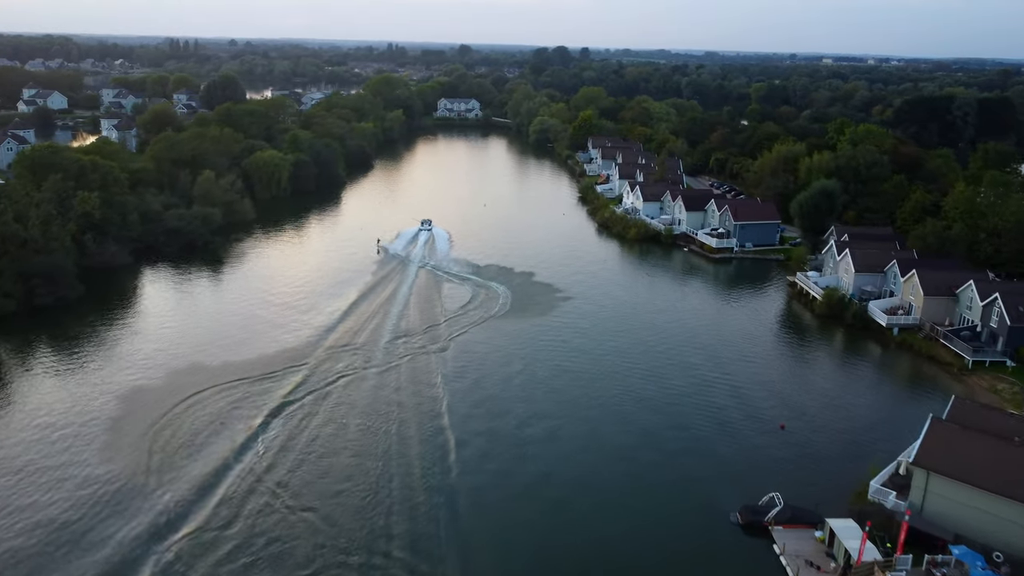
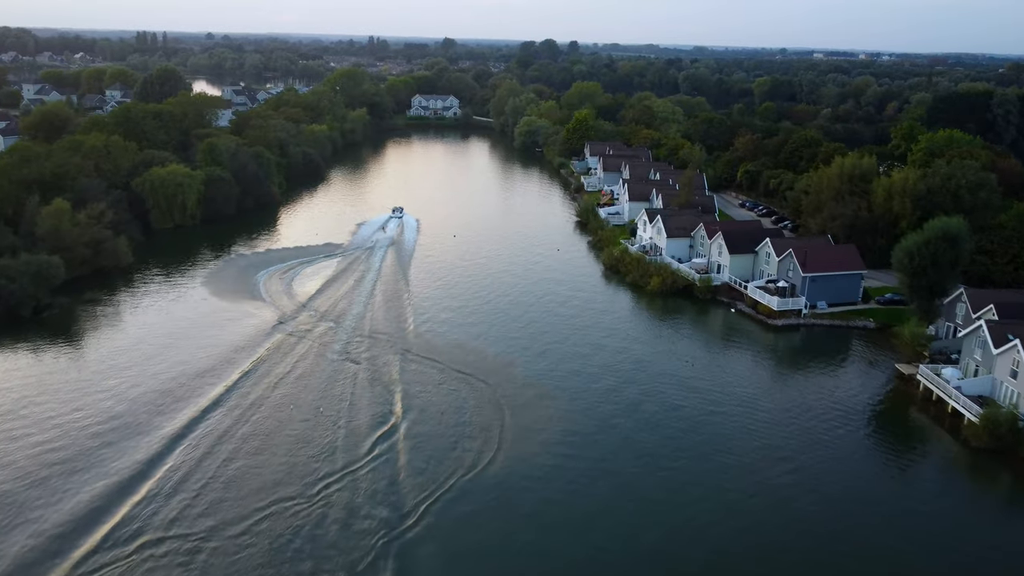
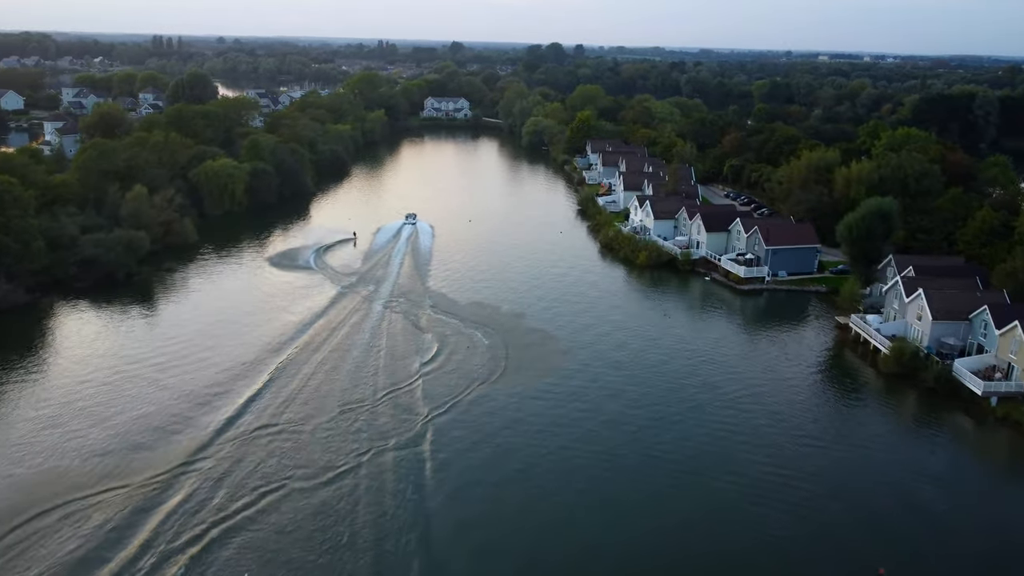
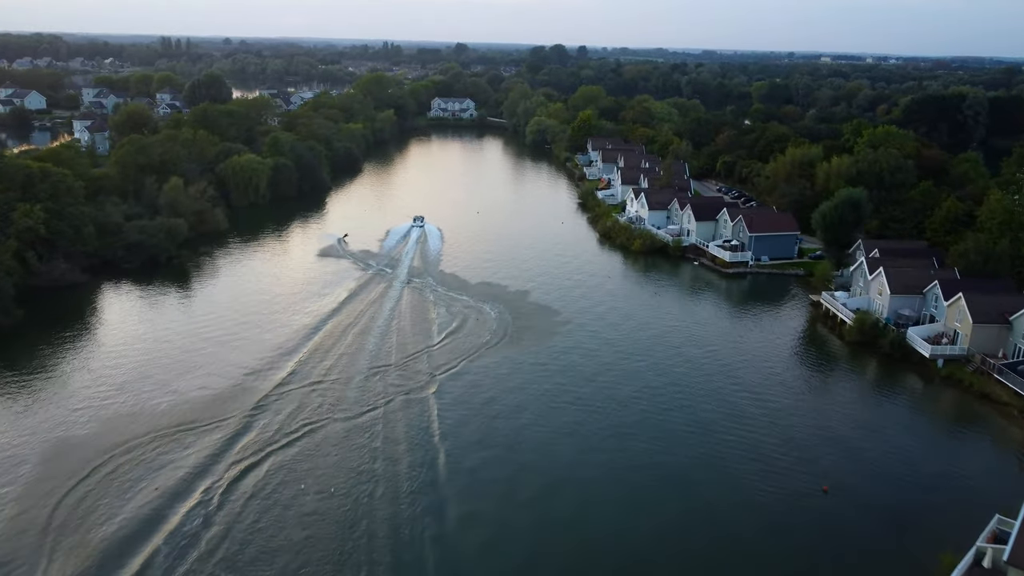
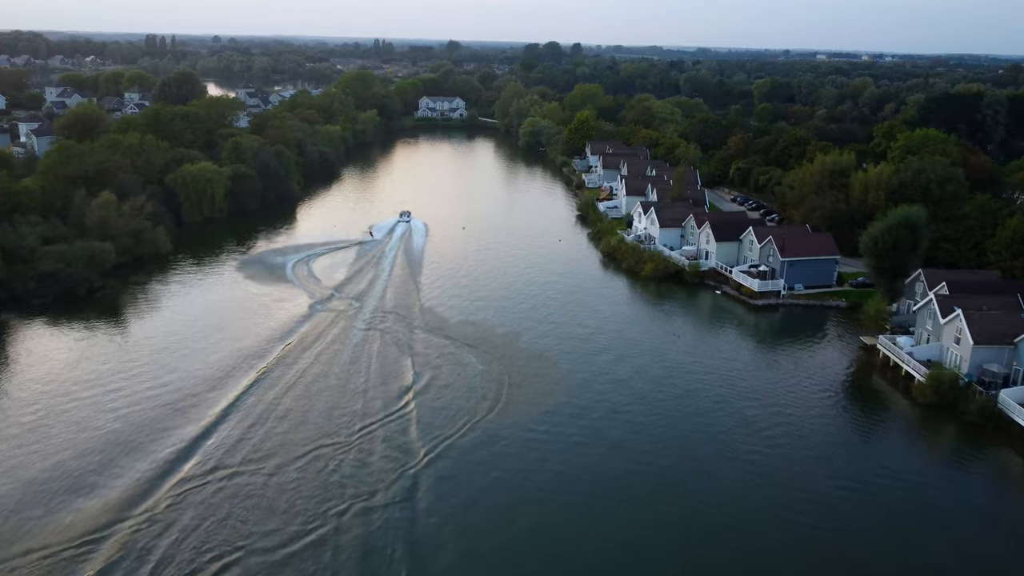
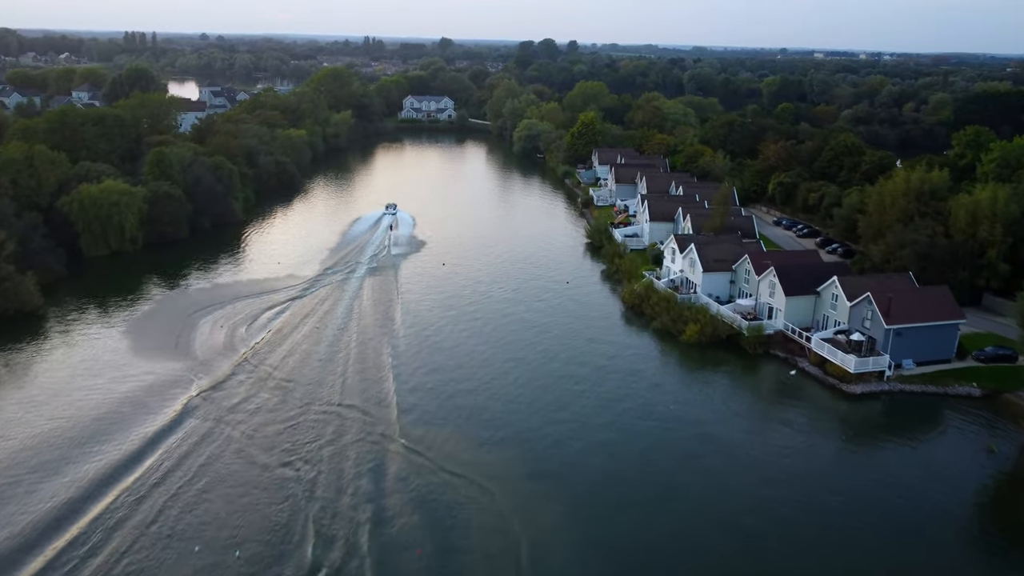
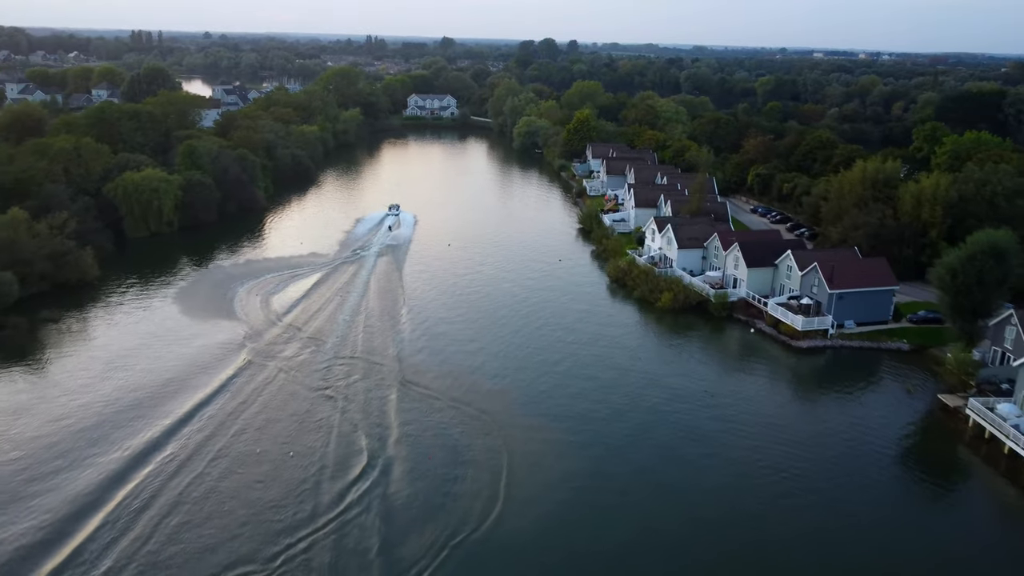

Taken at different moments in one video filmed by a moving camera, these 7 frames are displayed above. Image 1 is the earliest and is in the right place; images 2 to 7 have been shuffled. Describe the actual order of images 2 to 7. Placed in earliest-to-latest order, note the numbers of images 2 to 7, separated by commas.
4, 3, 5, 2, 7, 6
